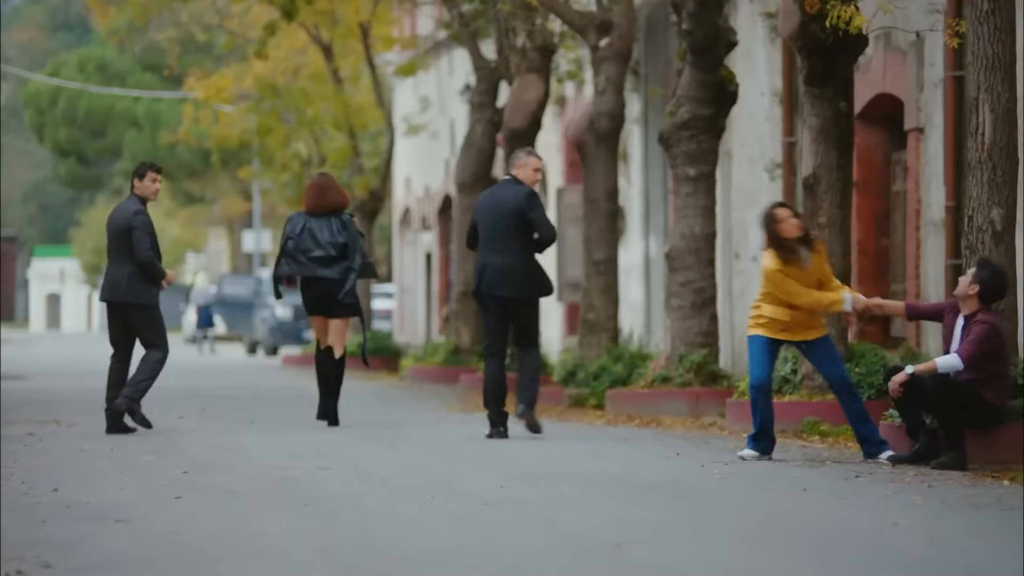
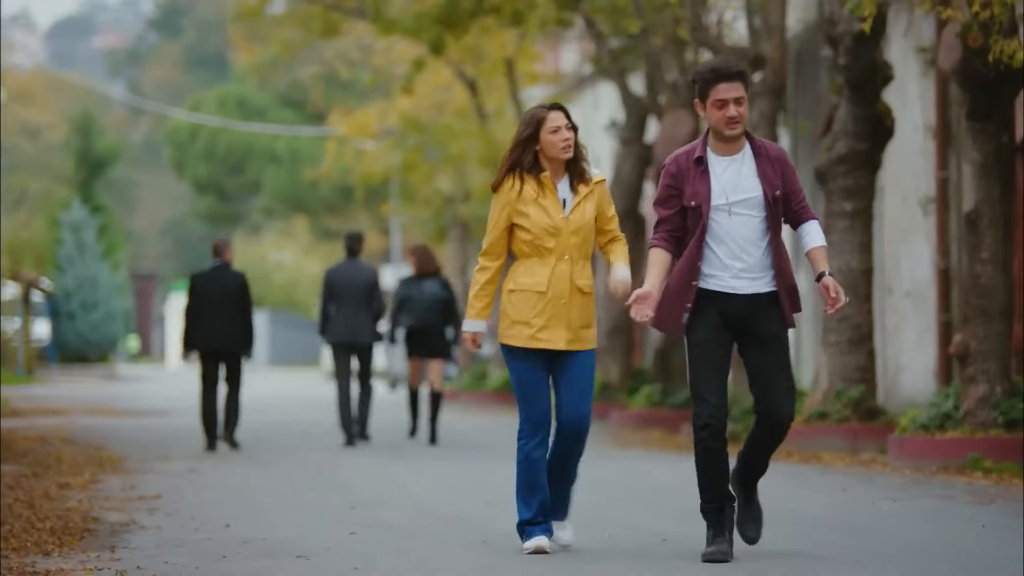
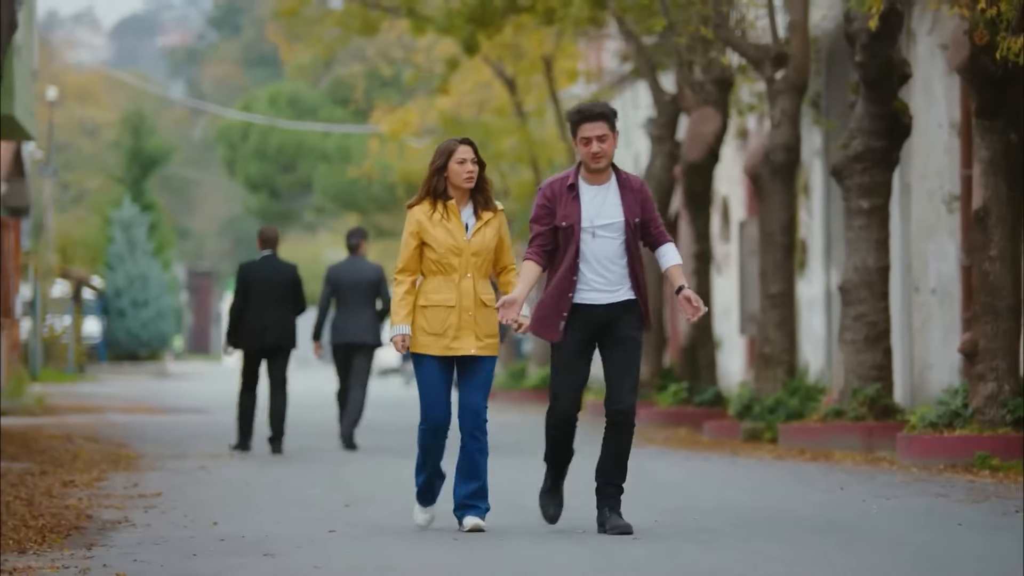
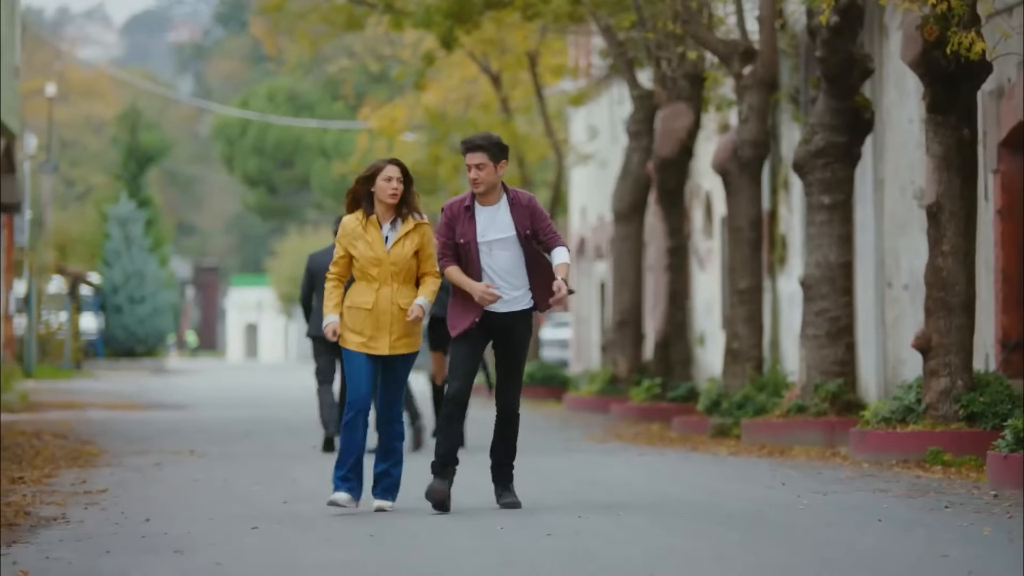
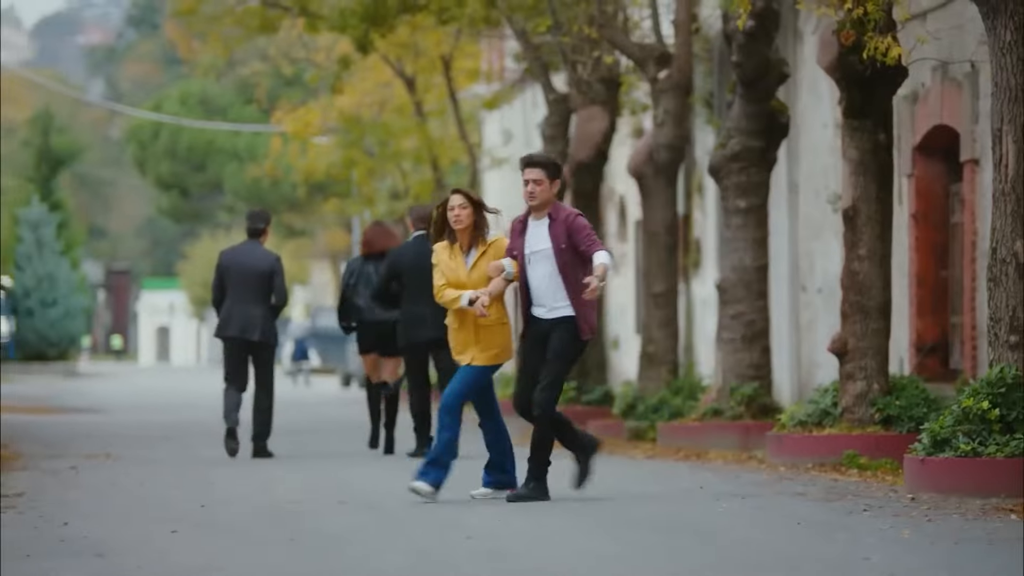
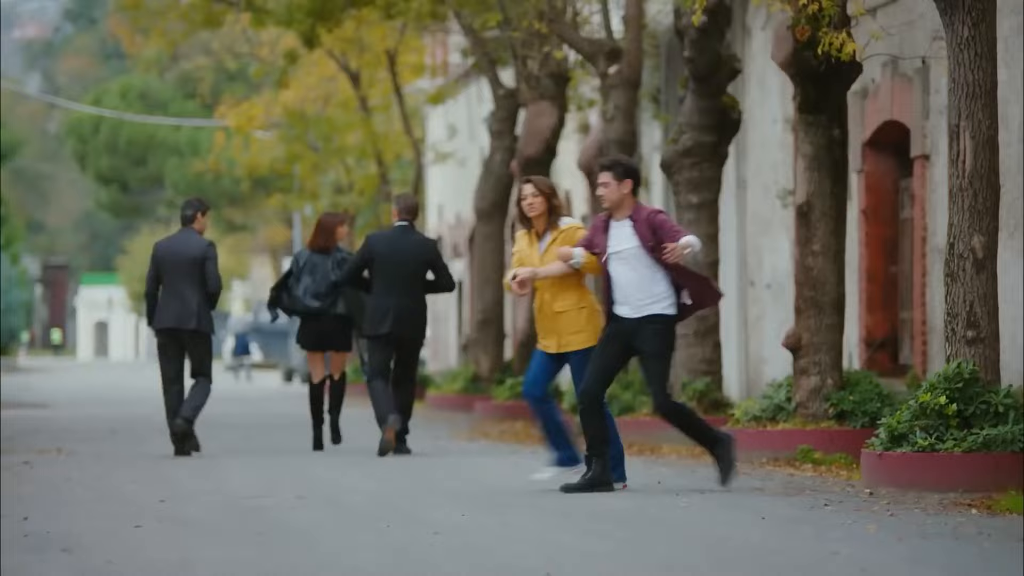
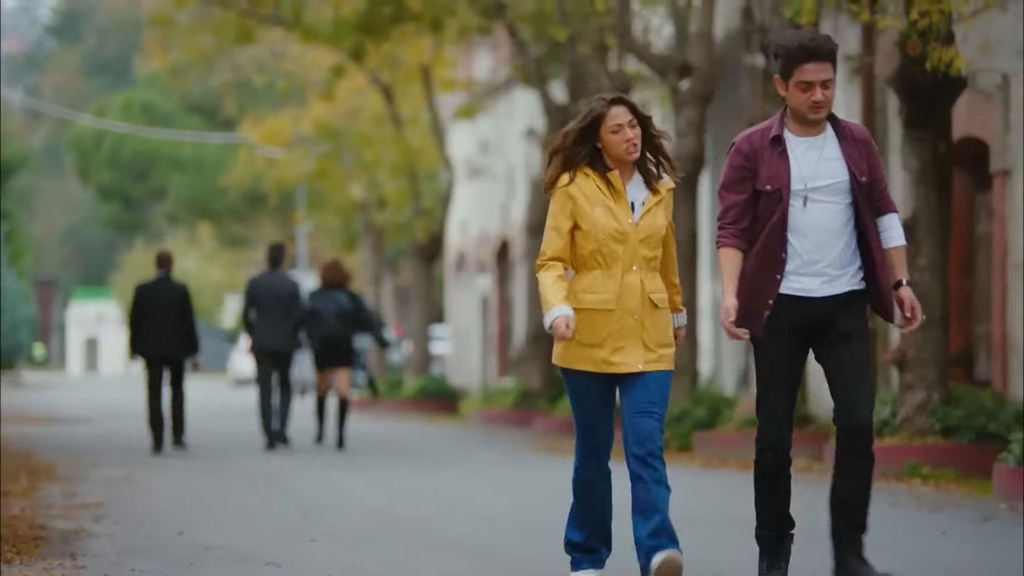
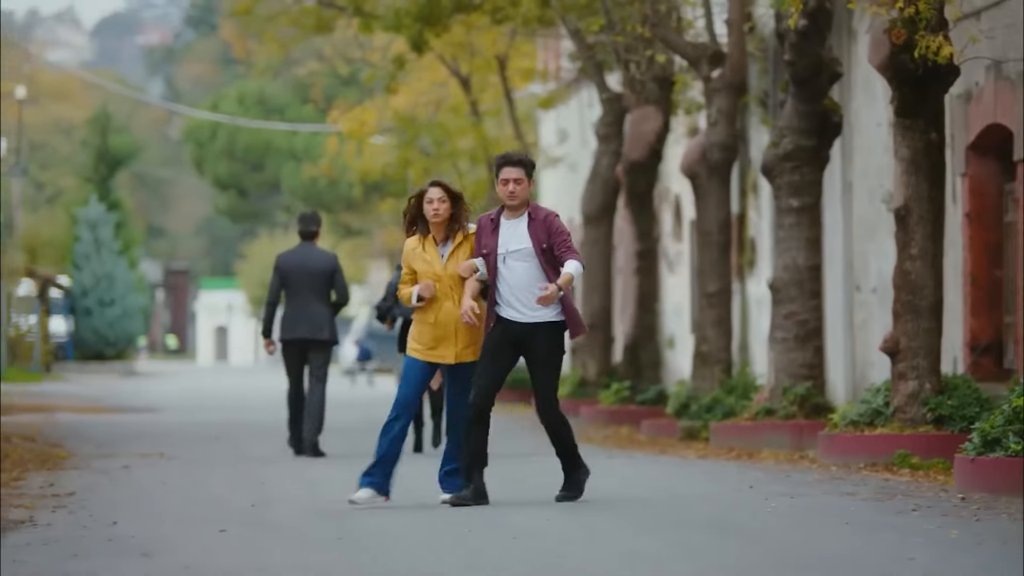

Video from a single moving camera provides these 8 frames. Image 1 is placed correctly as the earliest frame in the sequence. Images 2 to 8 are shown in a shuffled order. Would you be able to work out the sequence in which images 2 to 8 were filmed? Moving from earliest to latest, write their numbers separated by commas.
6, 5, 8, 4, 3, 2, 7
